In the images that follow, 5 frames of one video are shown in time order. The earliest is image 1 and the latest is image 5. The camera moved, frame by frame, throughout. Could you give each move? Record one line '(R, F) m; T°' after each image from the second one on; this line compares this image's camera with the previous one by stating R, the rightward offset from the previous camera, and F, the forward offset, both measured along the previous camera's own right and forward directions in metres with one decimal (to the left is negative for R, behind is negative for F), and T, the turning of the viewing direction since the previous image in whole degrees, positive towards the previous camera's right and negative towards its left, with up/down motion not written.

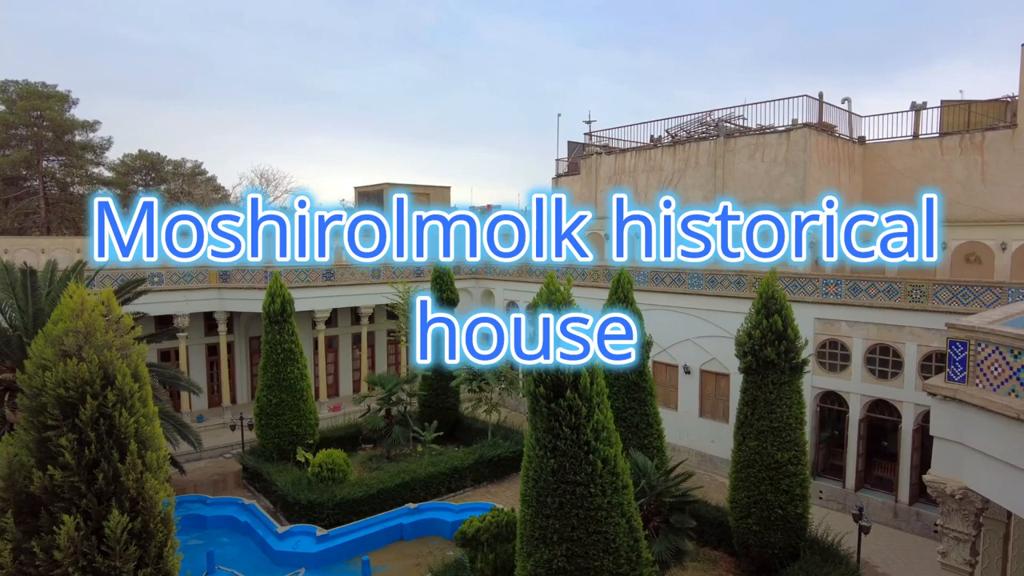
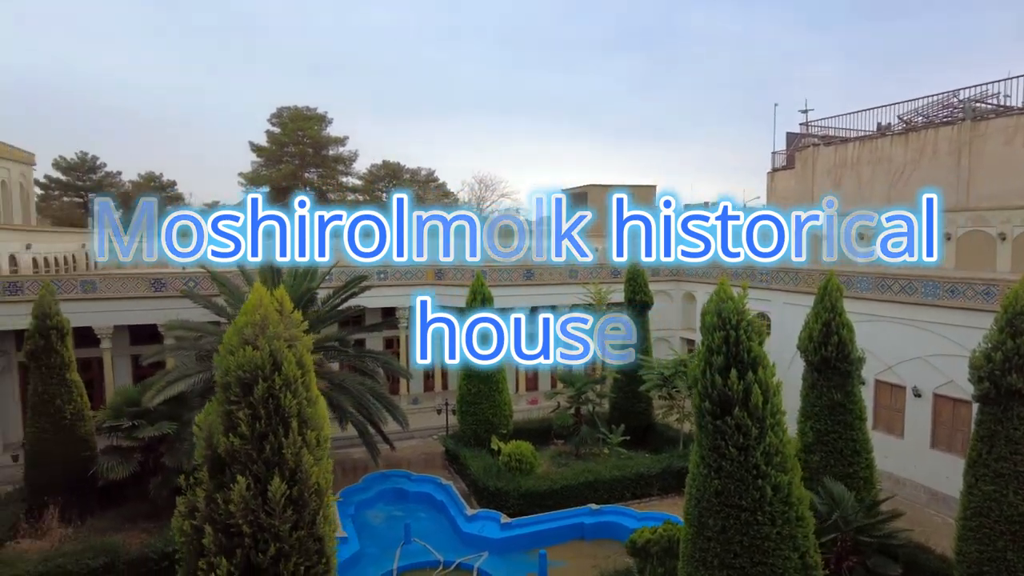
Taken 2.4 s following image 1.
(+0.6, +0.1) m; -19°
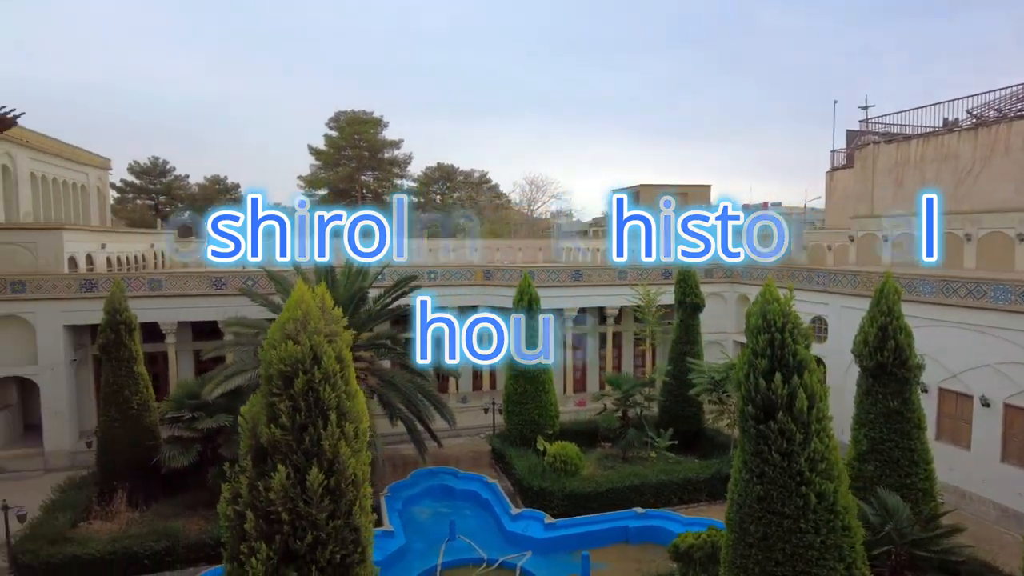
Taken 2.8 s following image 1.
(+0.1, 0.0) m; -5°
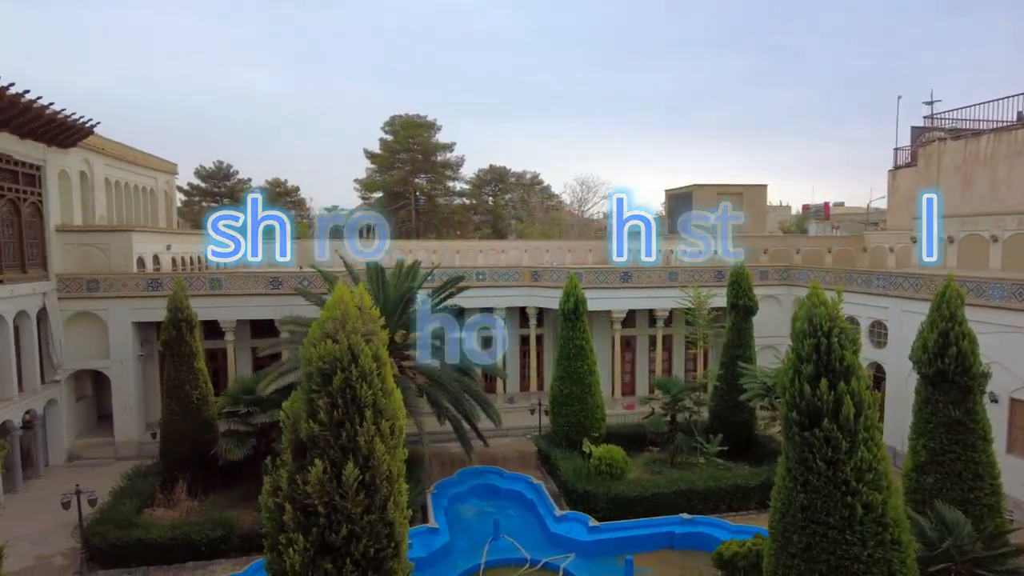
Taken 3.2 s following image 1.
(+0.1, 0.0) m; -5°
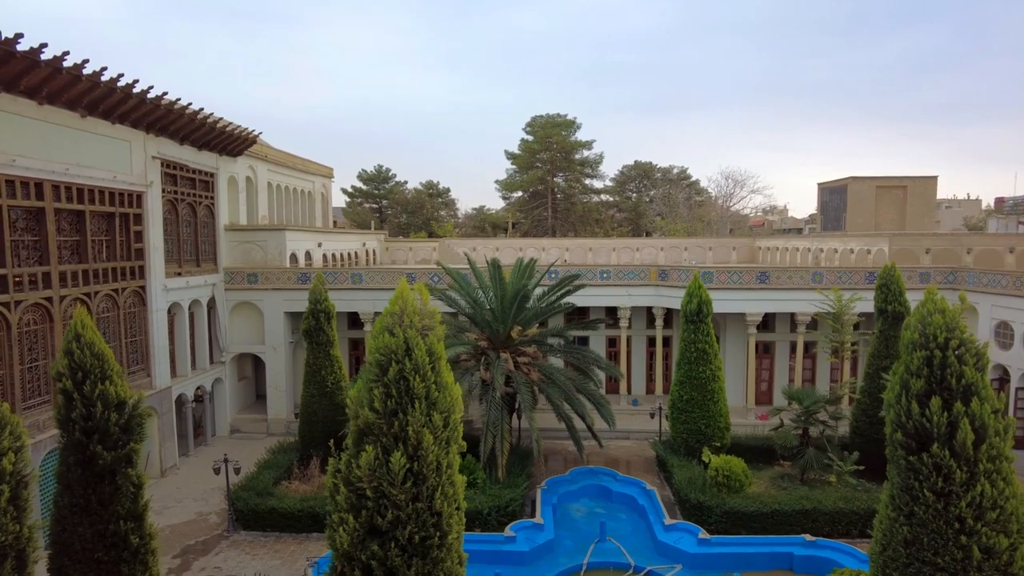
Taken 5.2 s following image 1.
(+0.7, +0.1) m; -13°
